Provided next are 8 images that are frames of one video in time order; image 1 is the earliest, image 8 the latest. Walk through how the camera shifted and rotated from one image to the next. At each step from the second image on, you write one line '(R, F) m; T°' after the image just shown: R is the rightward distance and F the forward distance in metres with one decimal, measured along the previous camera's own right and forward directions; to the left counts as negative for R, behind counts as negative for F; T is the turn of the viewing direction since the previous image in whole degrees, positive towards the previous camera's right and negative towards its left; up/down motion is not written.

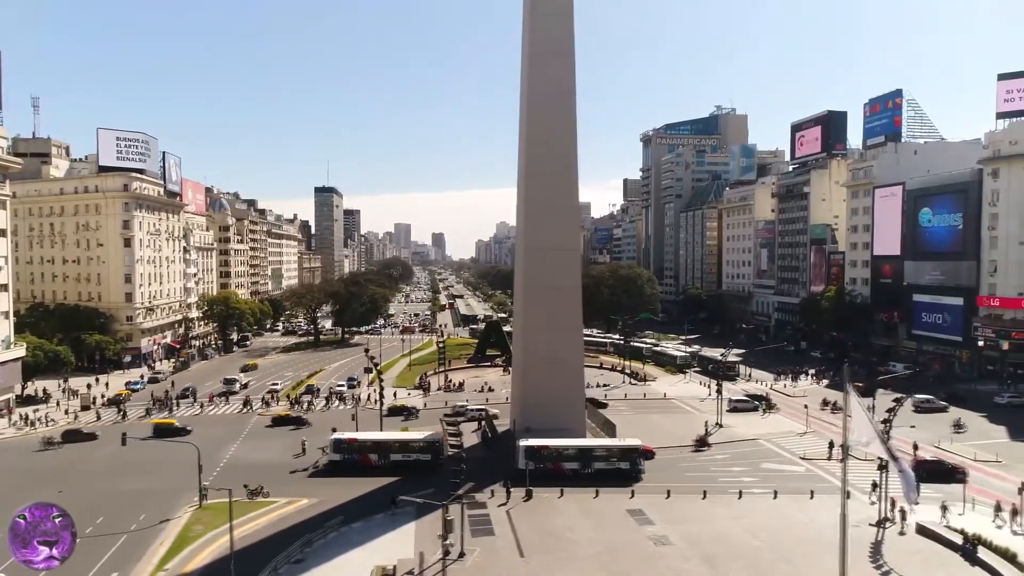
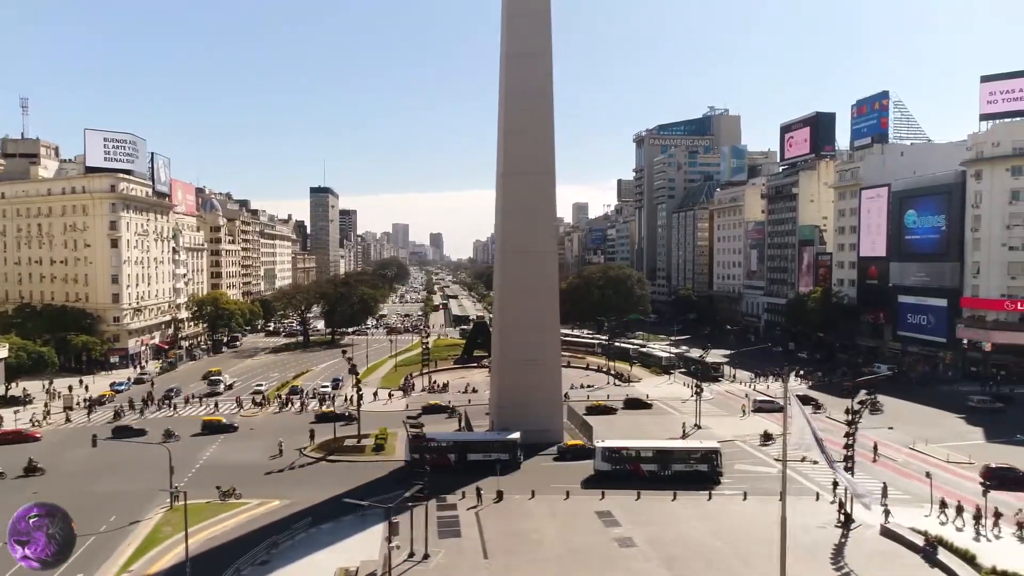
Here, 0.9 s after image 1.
(+1.2, -0.1) m; 0°
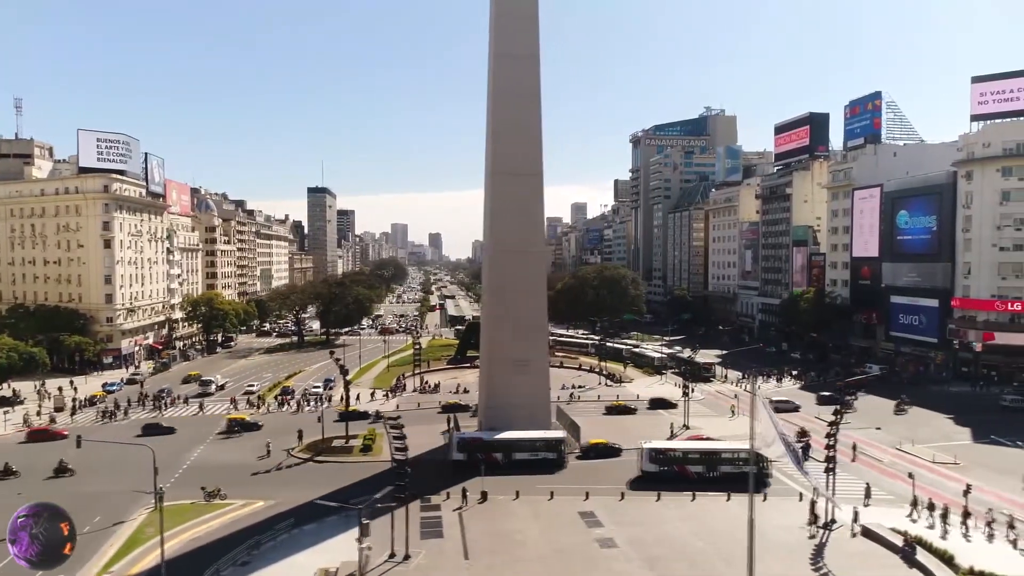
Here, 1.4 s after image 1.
(+0.7, 0.0) m; 0°
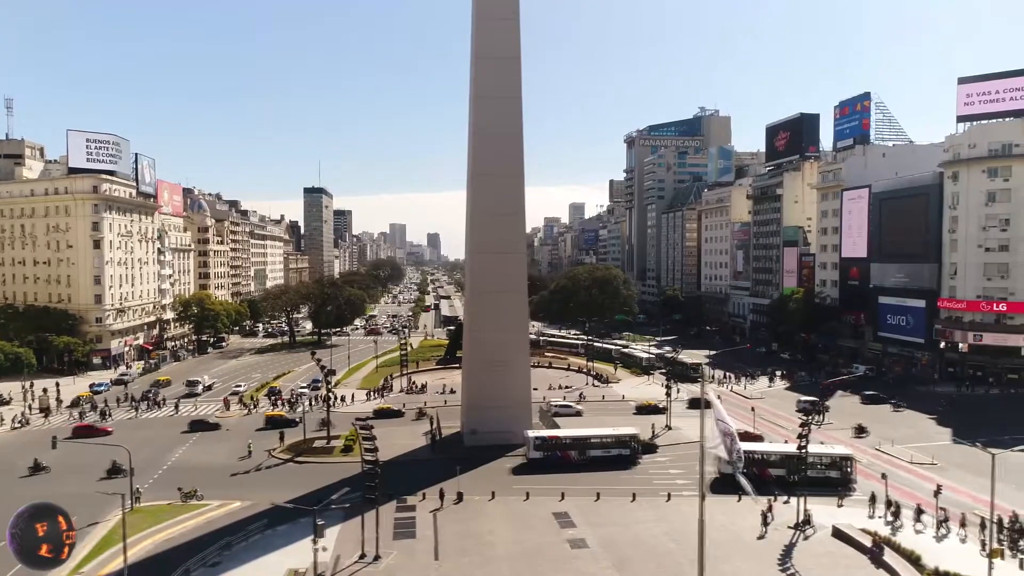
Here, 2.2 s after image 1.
(+1.0, -0.1) m; 0°
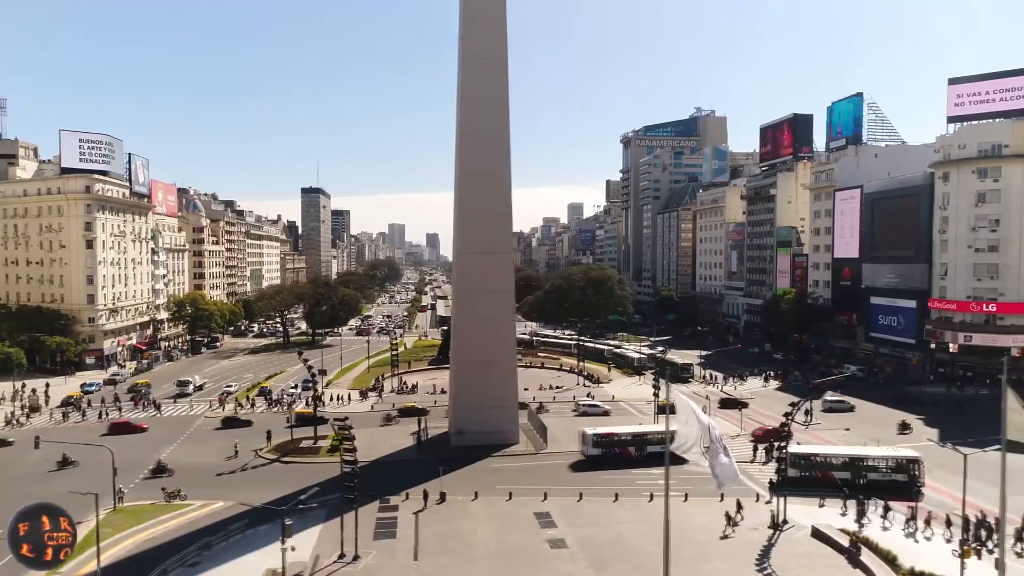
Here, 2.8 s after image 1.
(+0.7, 0.0) m; 0°
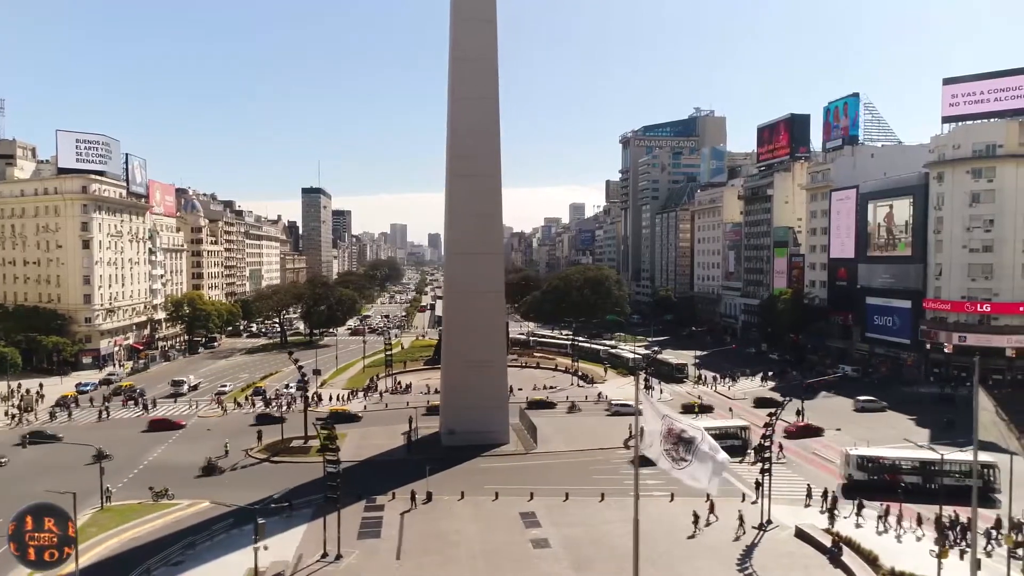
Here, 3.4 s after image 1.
(+0.7, 0.0) m; 0°
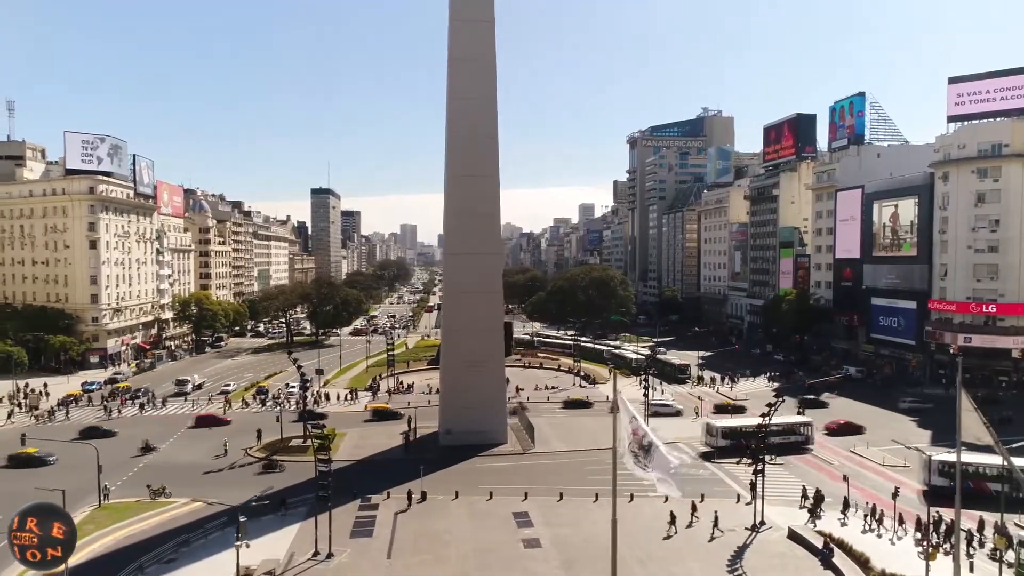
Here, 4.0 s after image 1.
(+0.7, 0.0) m; -1°
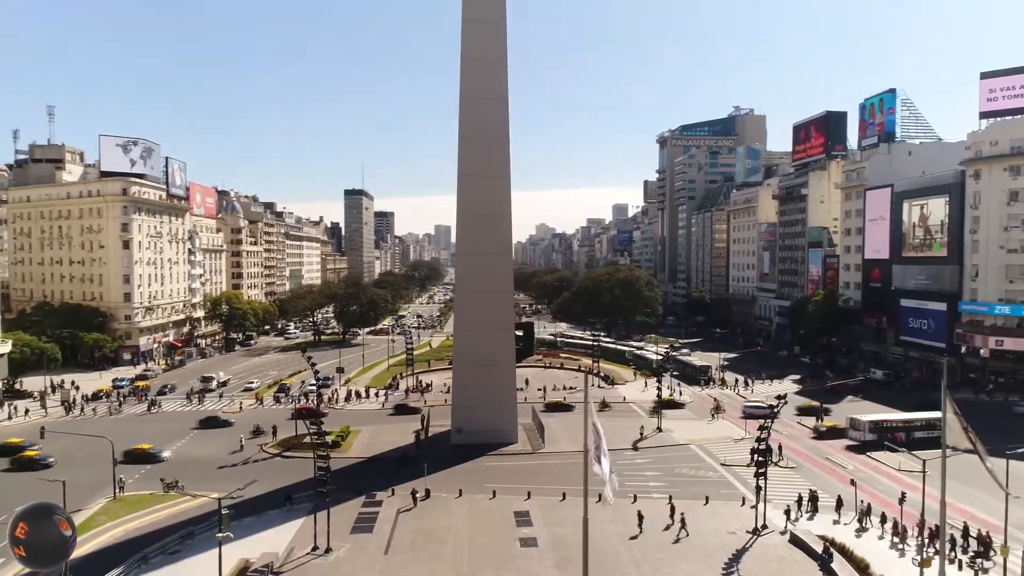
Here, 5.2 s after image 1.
(+1.4, 0.0) m; -3°
